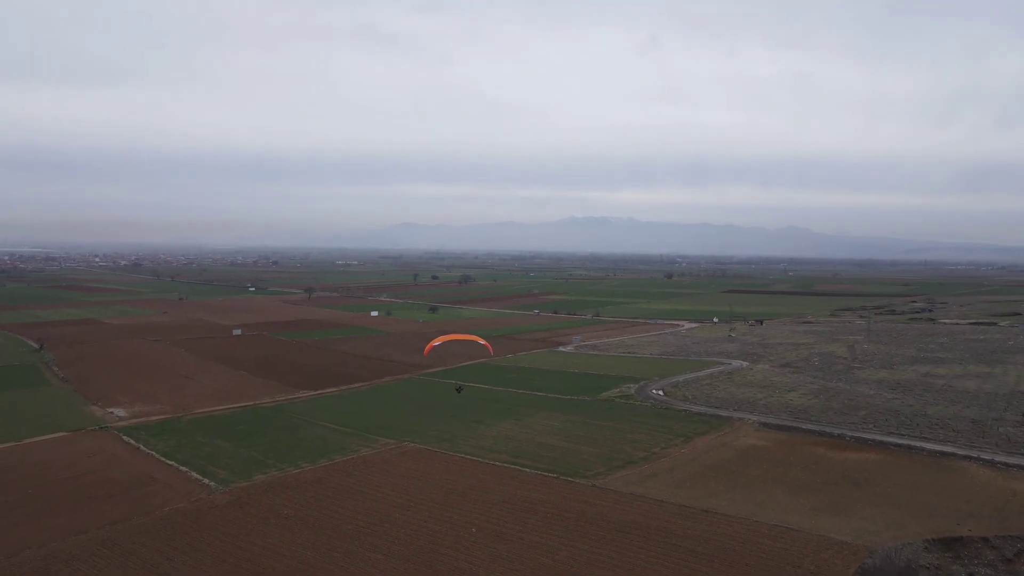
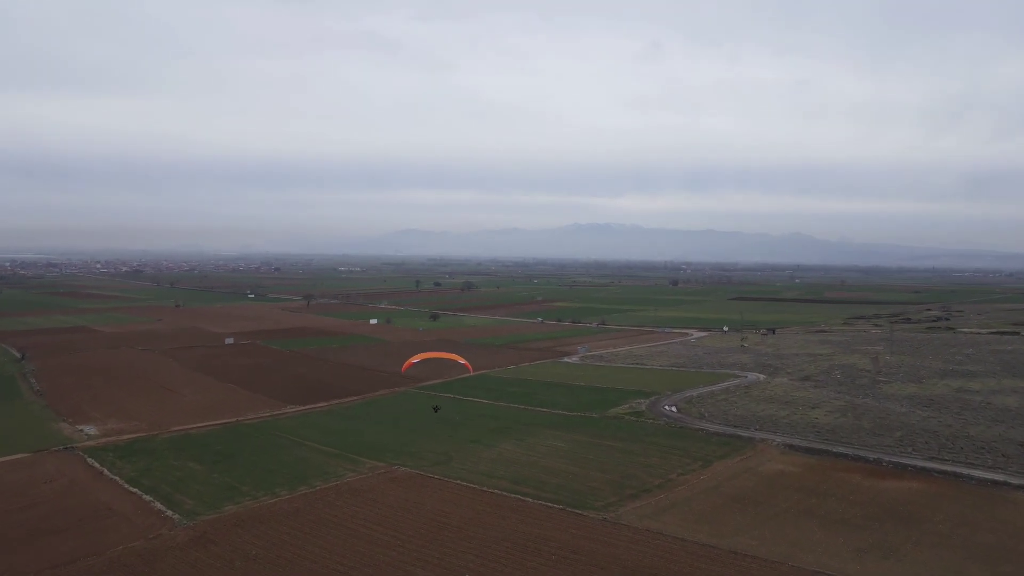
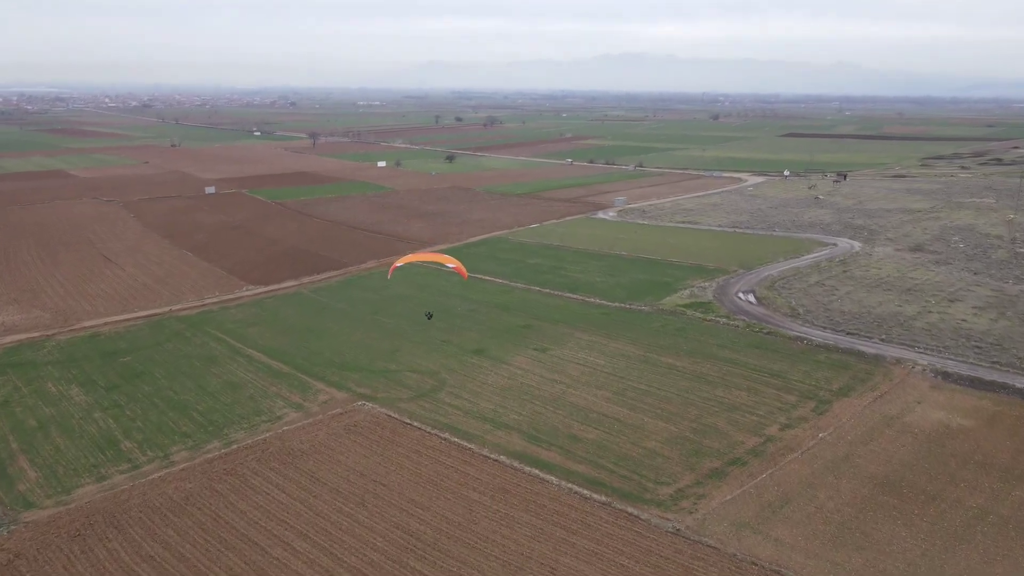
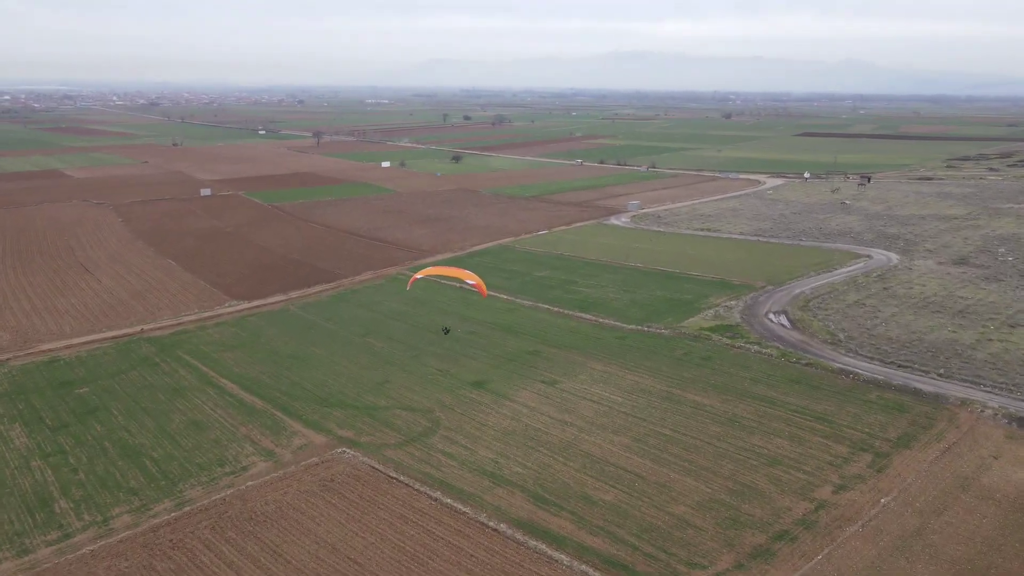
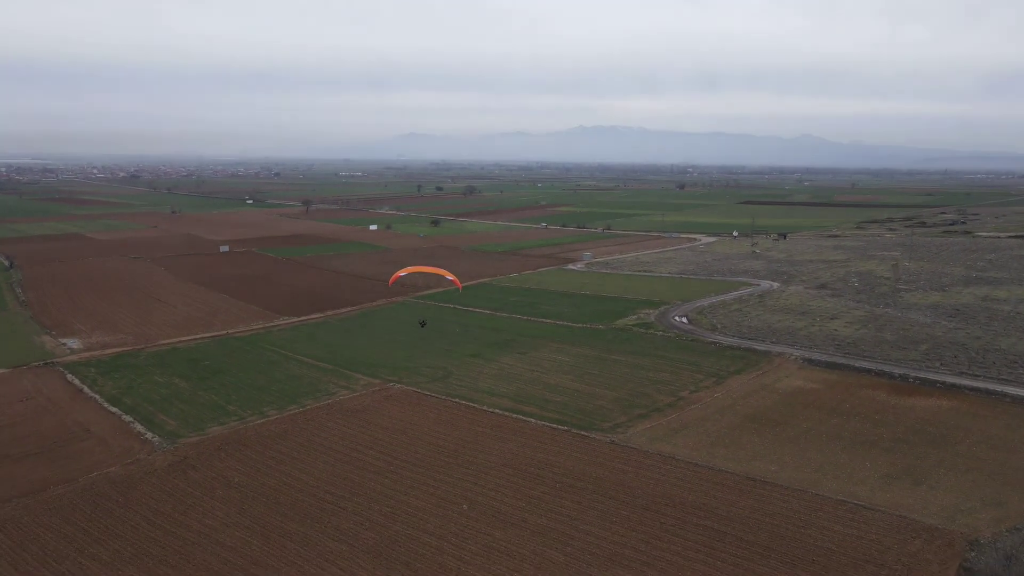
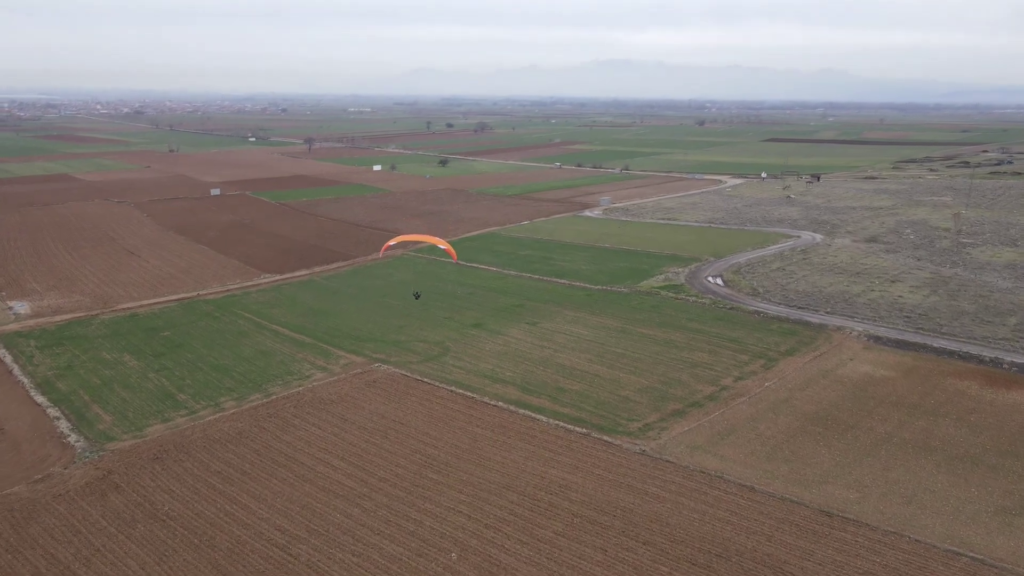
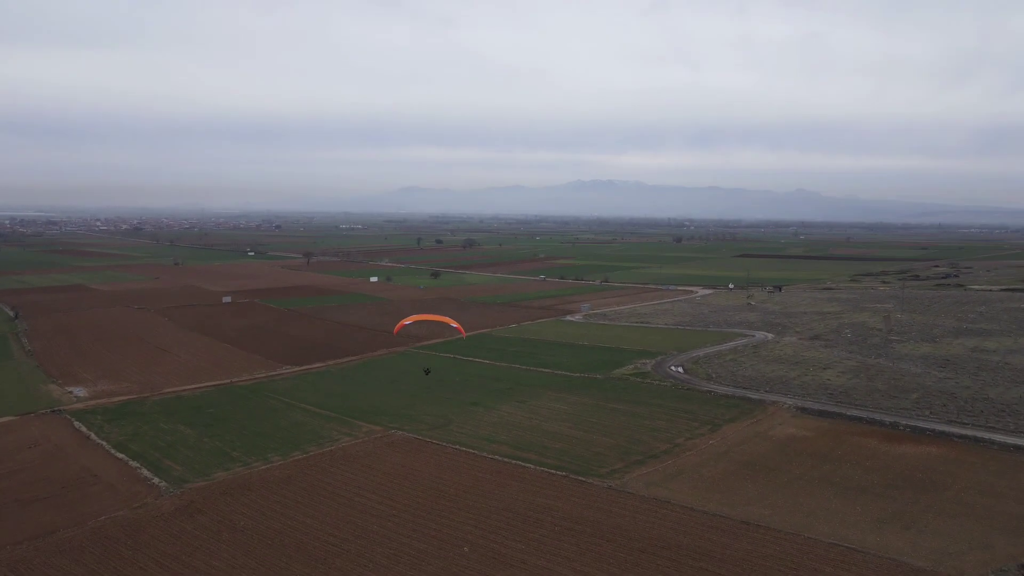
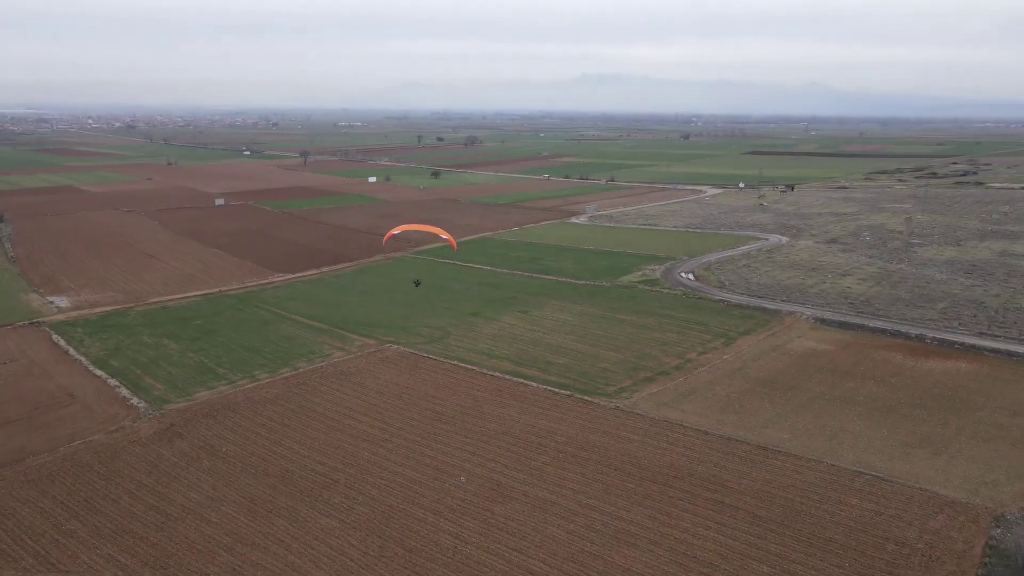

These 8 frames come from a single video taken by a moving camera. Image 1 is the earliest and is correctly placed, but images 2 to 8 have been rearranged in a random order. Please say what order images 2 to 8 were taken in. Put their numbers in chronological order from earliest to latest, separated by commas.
2, 7, 5, 8, 6, 3, 4
